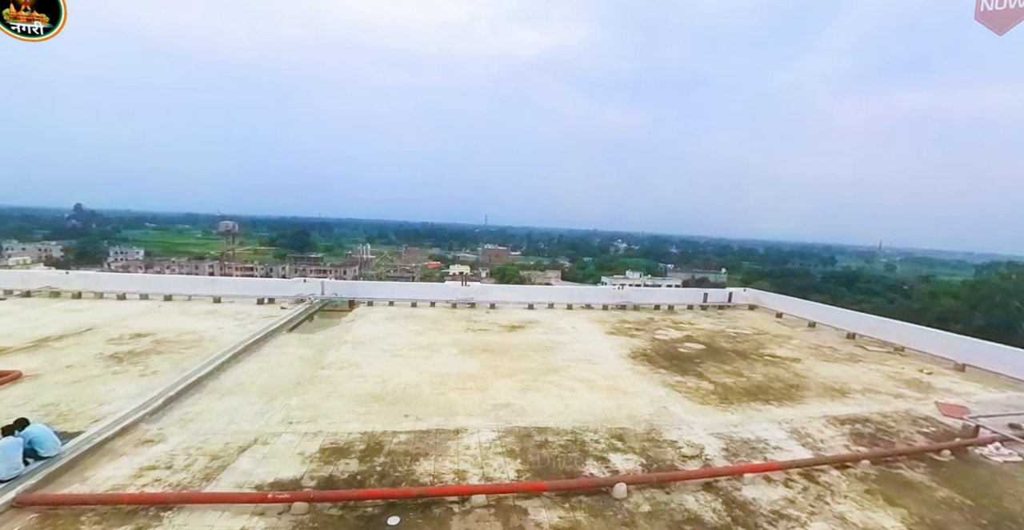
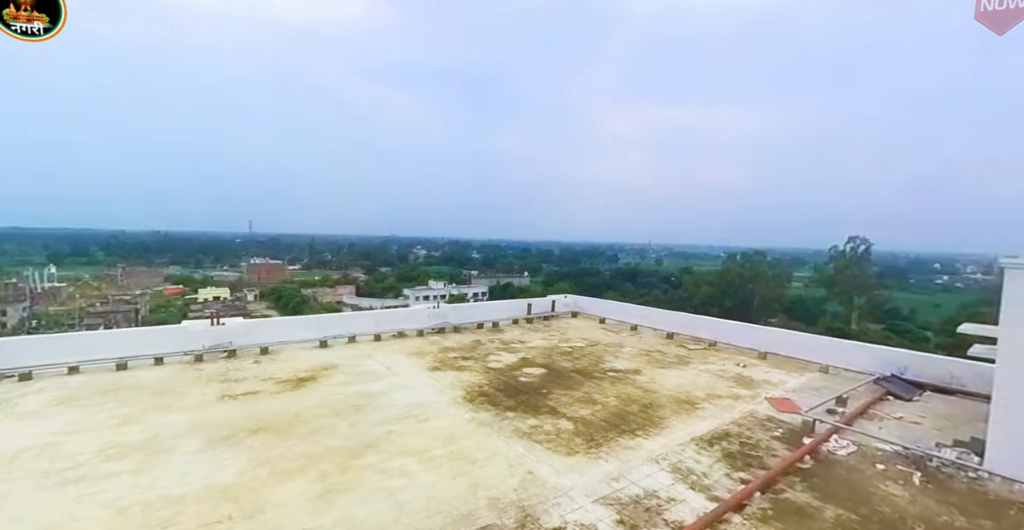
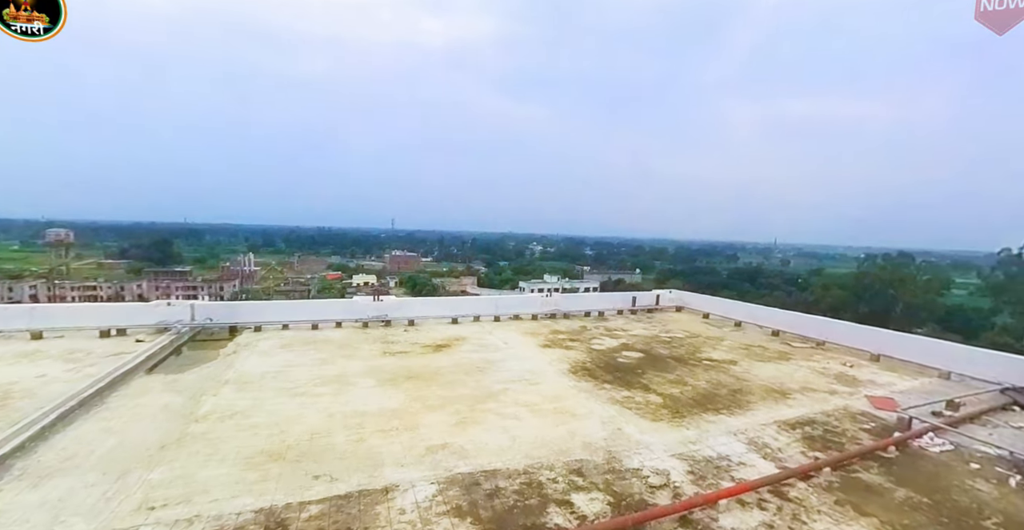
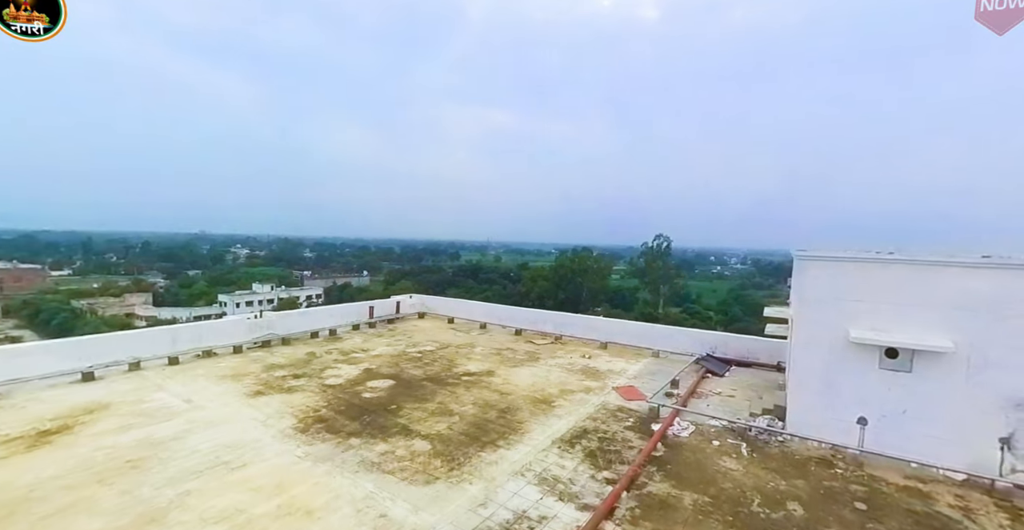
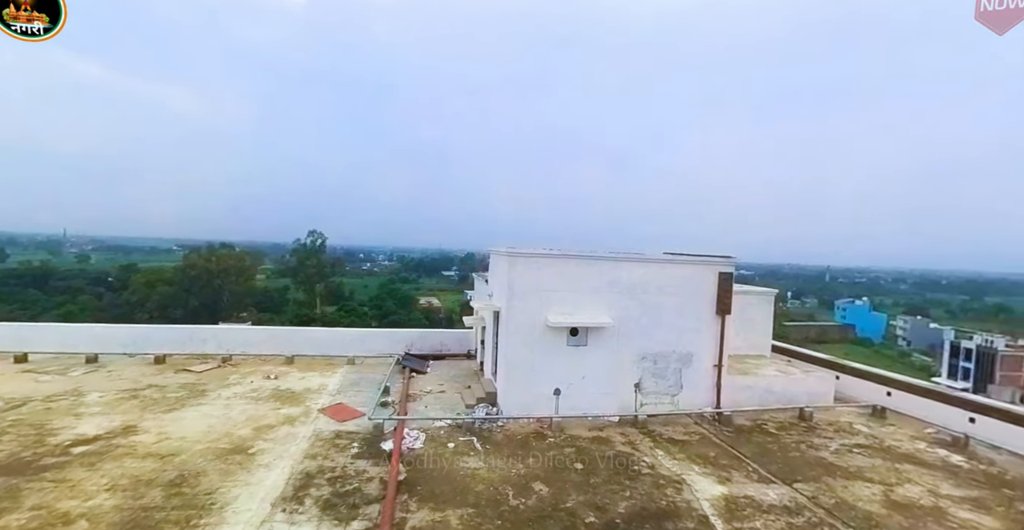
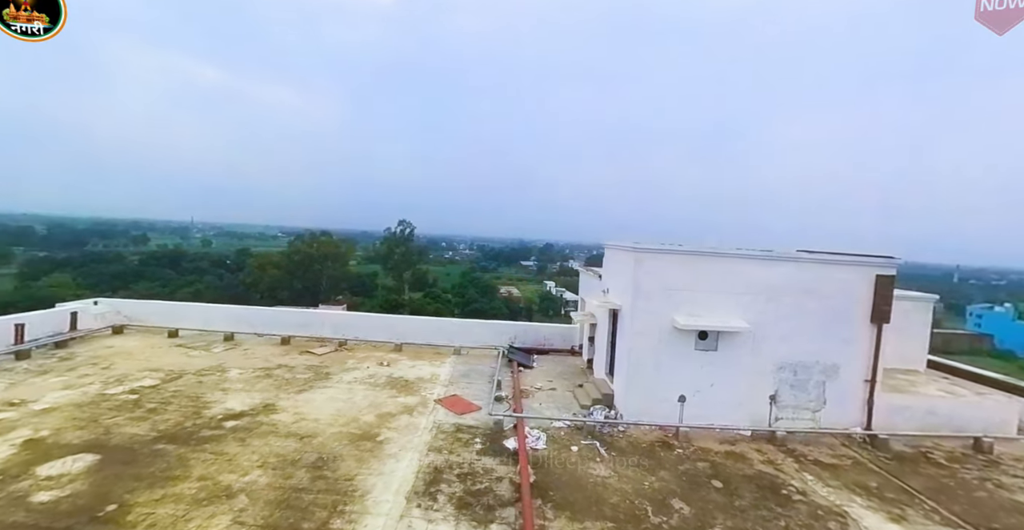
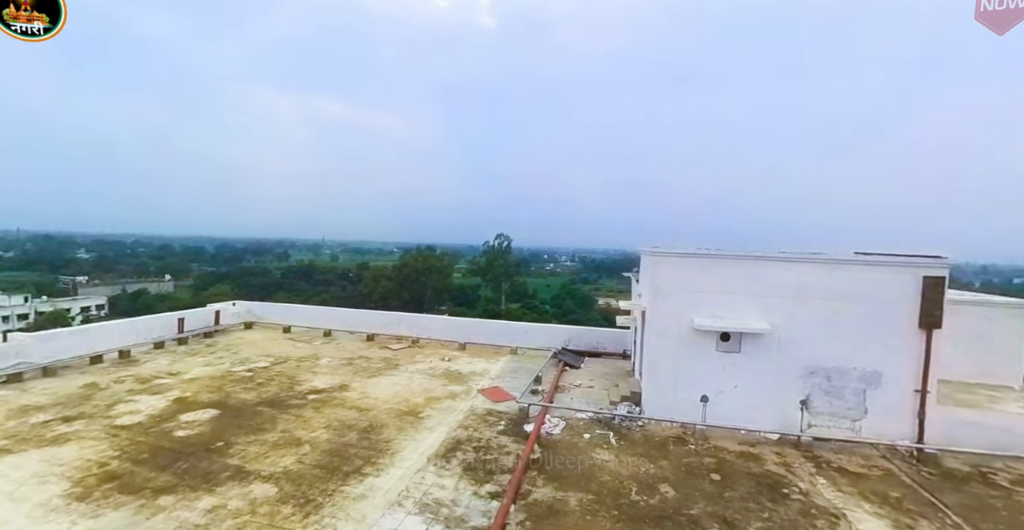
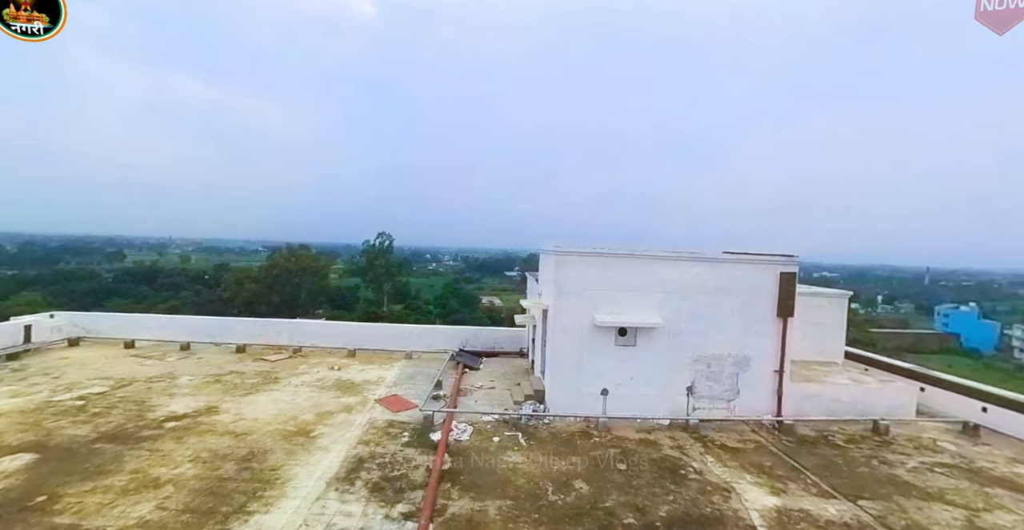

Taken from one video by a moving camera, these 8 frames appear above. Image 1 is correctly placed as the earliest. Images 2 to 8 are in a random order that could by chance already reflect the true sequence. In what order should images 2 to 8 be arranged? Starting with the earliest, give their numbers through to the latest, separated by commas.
3, 2, 4, 7, 8, 5, 6
